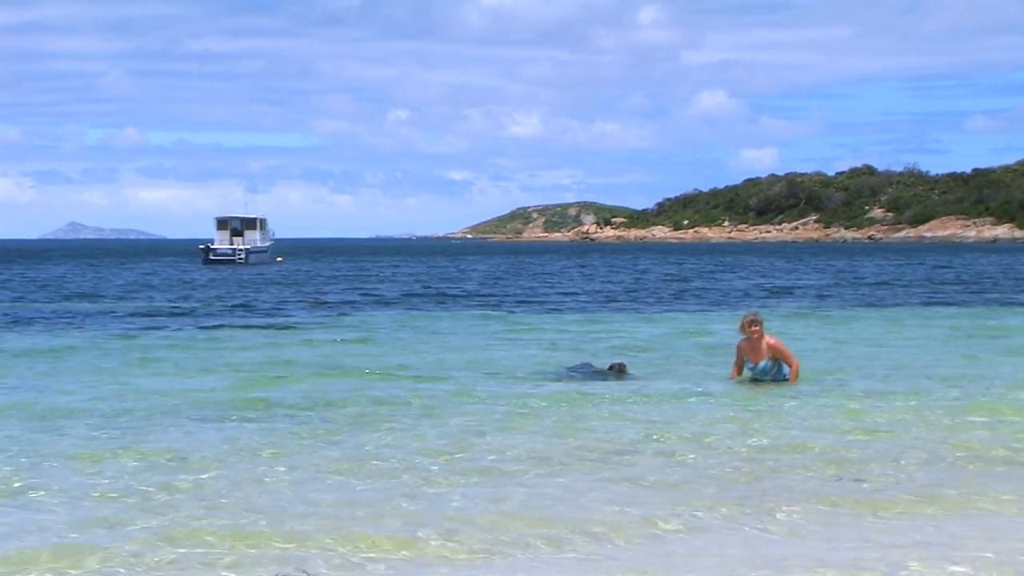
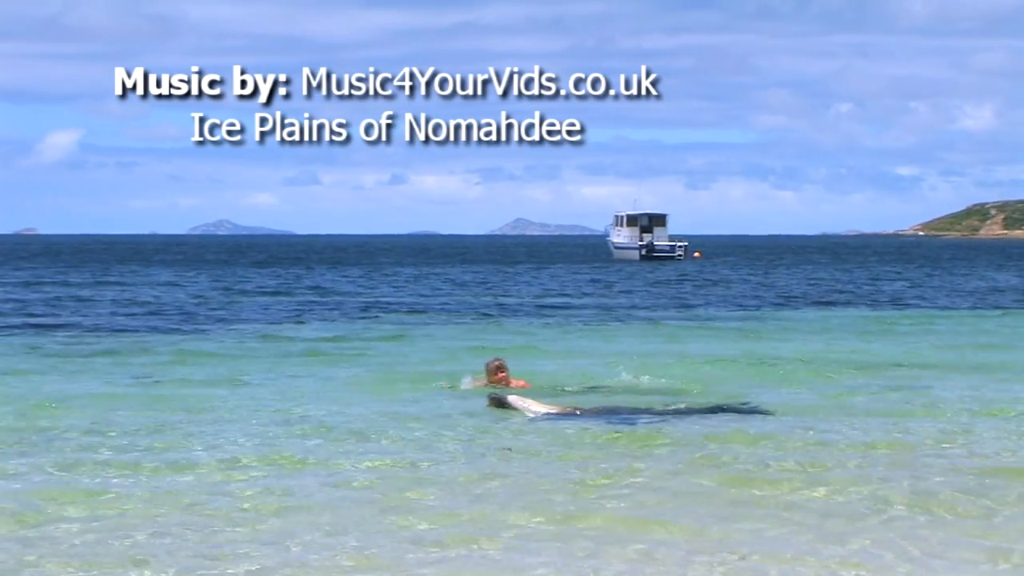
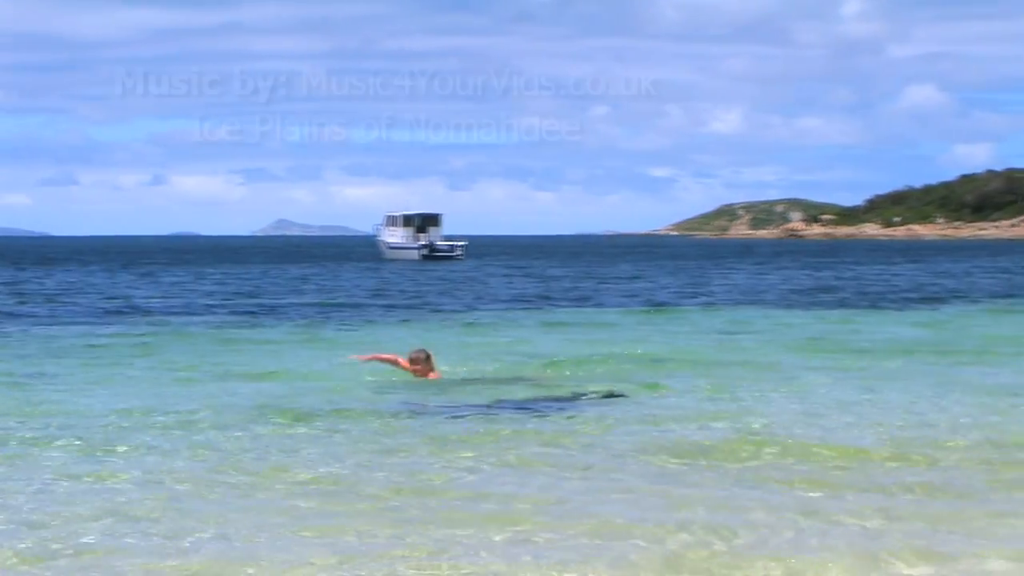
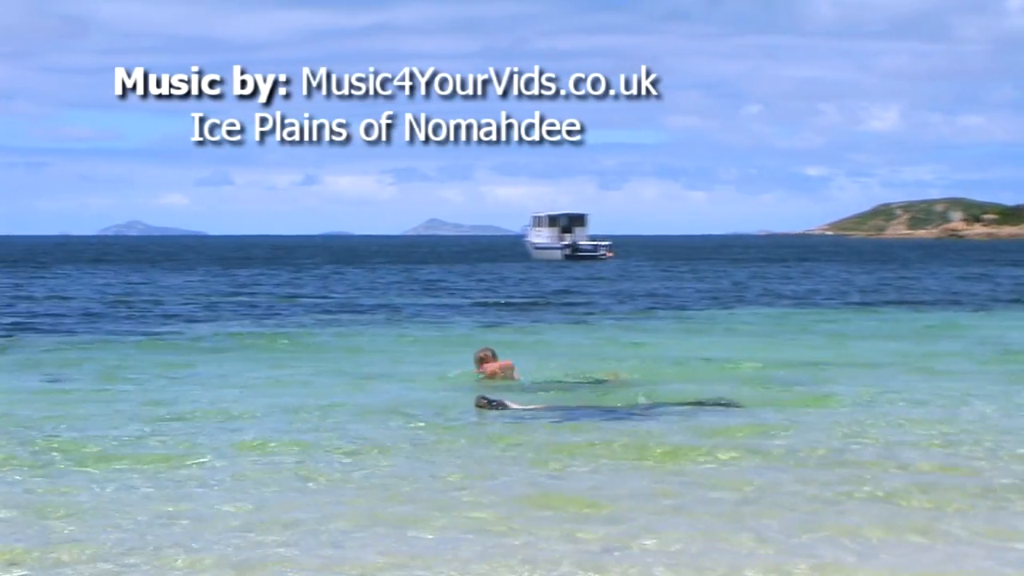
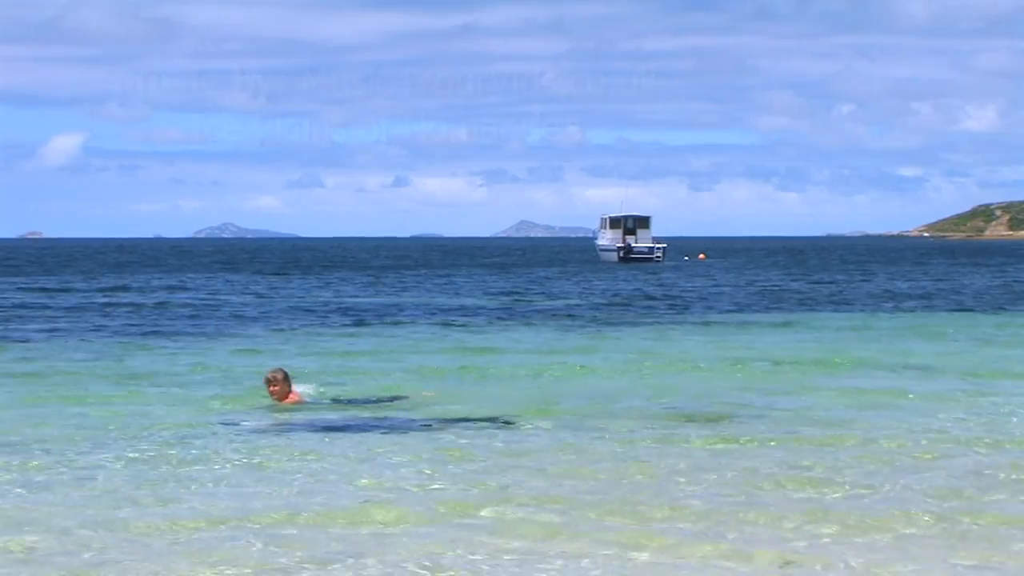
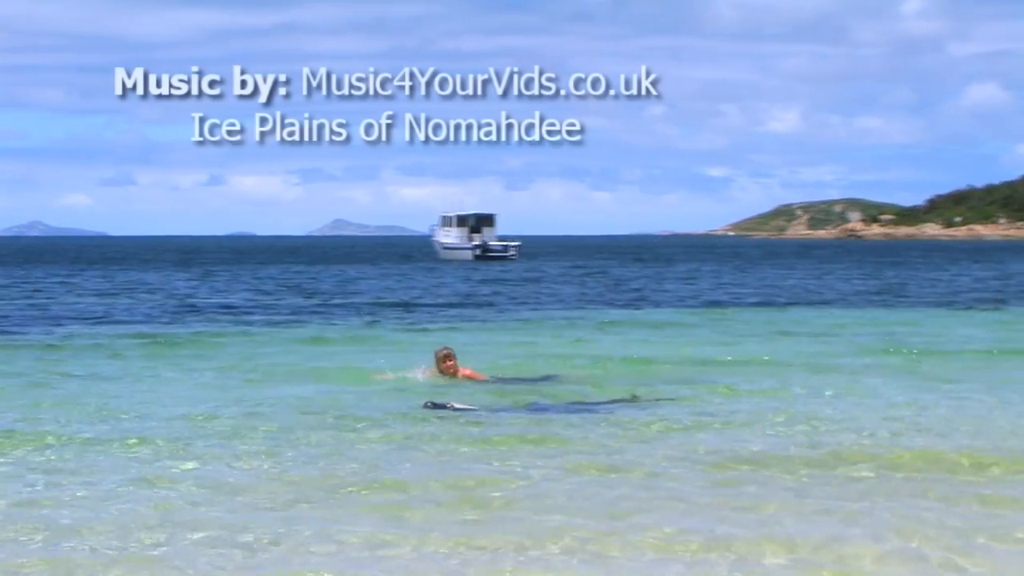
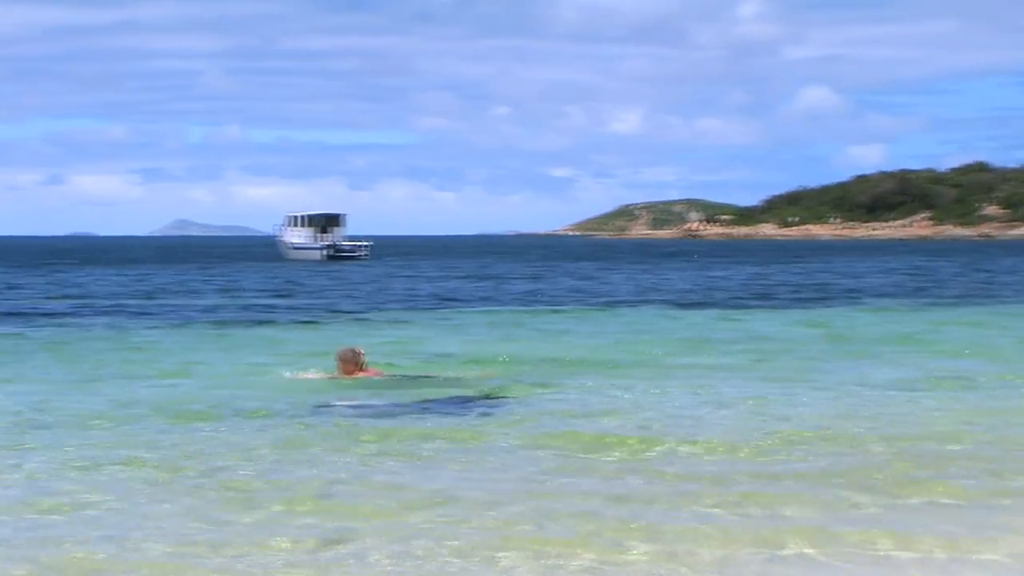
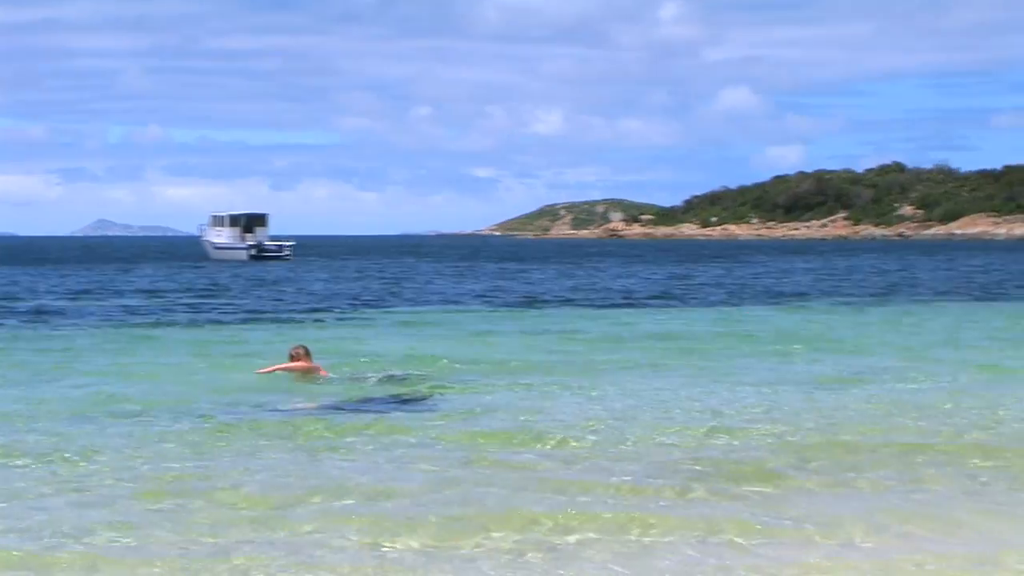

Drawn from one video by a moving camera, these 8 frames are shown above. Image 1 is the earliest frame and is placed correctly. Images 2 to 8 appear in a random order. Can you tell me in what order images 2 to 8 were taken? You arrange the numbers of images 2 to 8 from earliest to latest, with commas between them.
8, 7, 3, 6, 4, 2, 5
